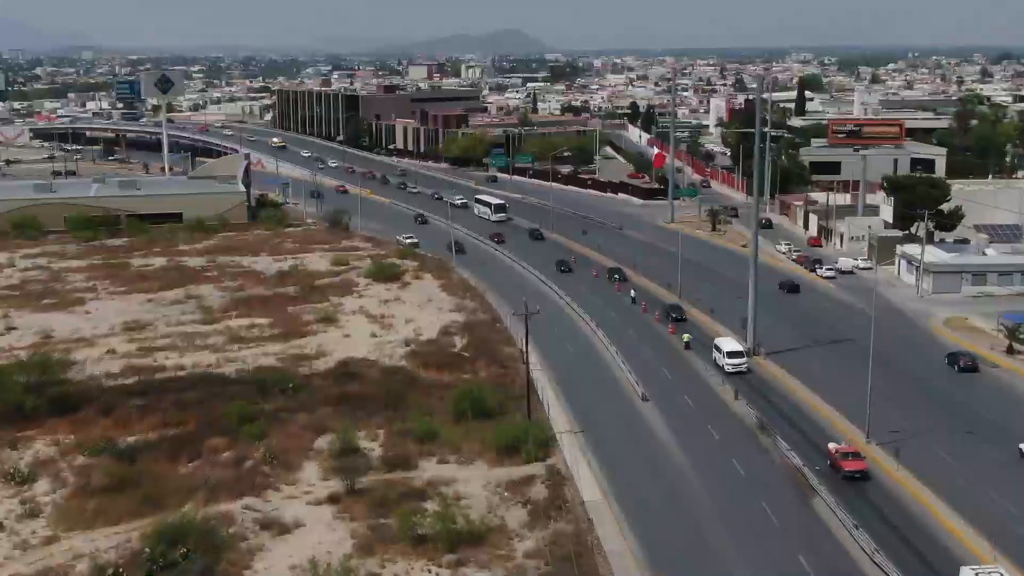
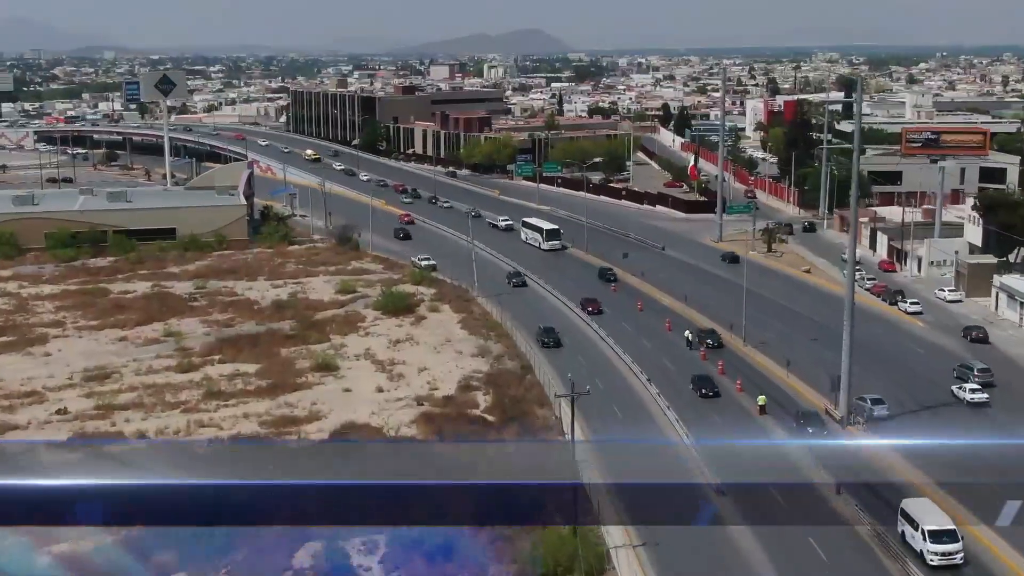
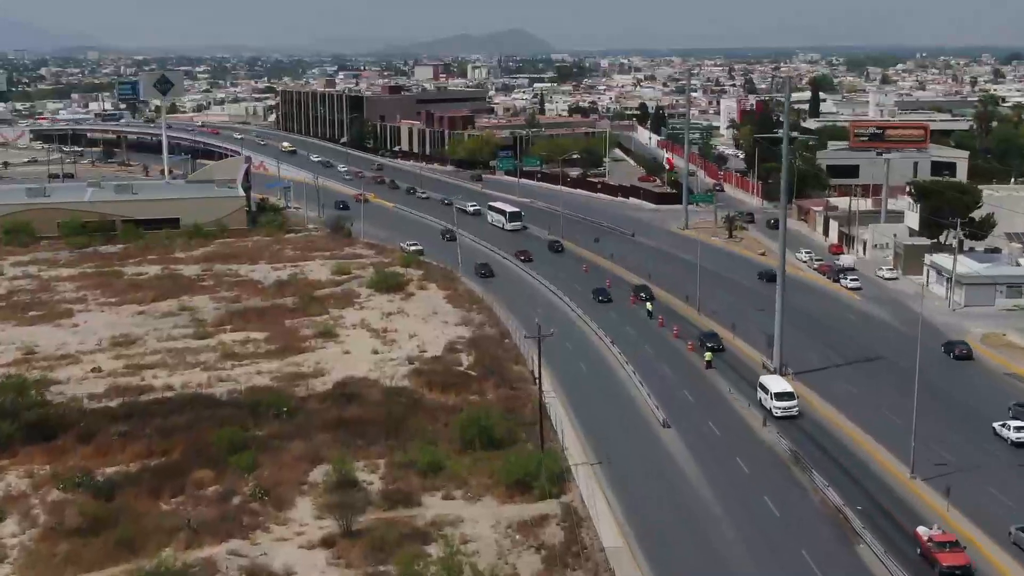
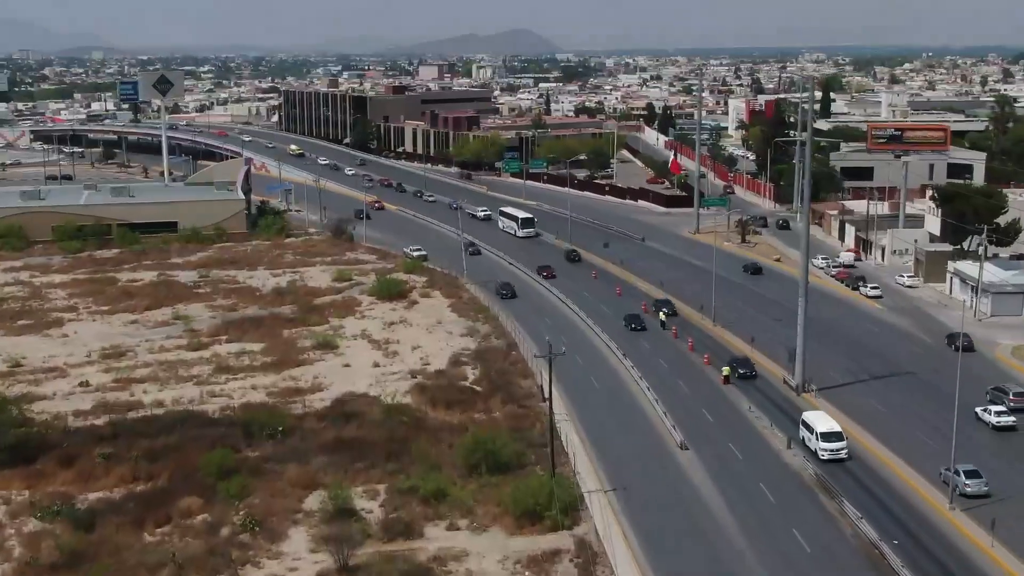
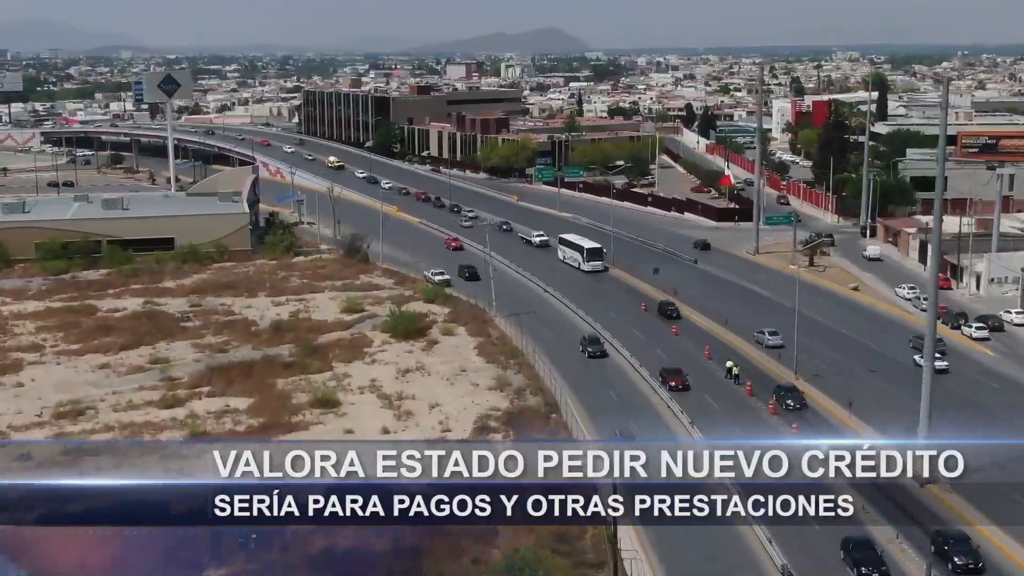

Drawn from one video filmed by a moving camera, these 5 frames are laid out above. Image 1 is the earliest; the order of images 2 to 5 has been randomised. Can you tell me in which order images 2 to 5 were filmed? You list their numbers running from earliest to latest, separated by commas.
3, 4, 2, 5
